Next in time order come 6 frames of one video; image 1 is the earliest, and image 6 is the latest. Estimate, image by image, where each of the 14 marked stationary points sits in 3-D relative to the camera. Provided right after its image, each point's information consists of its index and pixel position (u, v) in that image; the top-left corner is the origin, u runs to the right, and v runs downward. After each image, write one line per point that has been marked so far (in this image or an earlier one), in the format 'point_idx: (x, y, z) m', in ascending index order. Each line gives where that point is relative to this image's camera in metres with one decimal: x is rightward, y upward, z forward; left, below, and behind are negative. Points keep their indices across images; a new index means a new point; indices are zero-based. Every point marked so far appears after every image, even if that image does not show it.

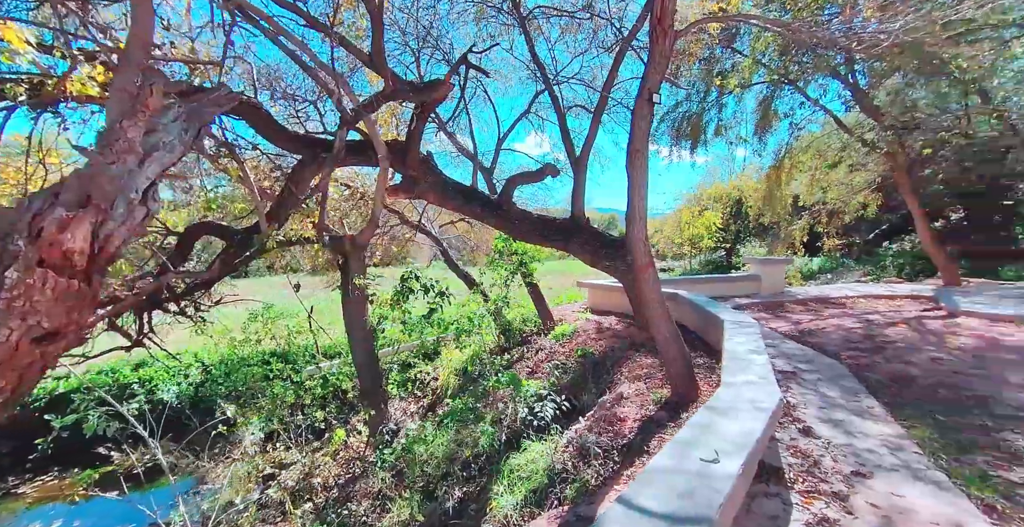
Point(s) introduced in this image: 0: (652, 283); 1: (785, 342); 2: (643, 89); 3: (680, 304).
0: (+1.6, -0.2, +4.0) m
1: (+3.3, -1.0, +4.3) m
2: (+1.4, +1.9, +3.8) m
3: (+2.6, -0.6, +5.6) m
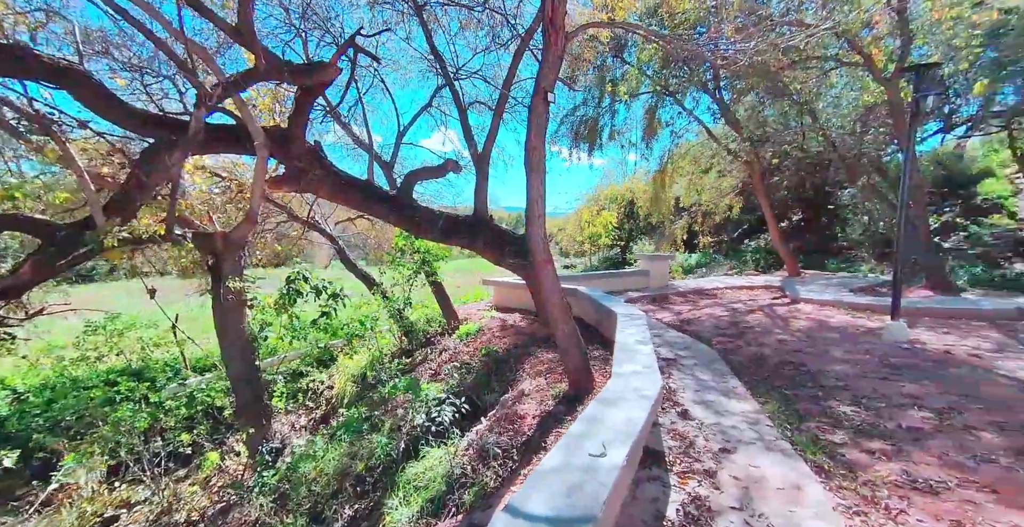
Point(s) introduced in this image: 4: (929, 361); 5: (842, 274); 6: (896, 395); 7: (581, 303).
0: (+0.5, -0.2, +4.1) m
1: (+2.1, -0.9, +4.7) m
2: (+0.3, +1.9, +3.8) m
3: (+1.1, -0.6, +5.8) m
4: (+3.6, -0.9, +3.0) m
5: (+7.4, -0.2, +8.0) m
6: (+2.8, -1.0, +2.6) m
7: (+1.1, -0.6, +5.8) m
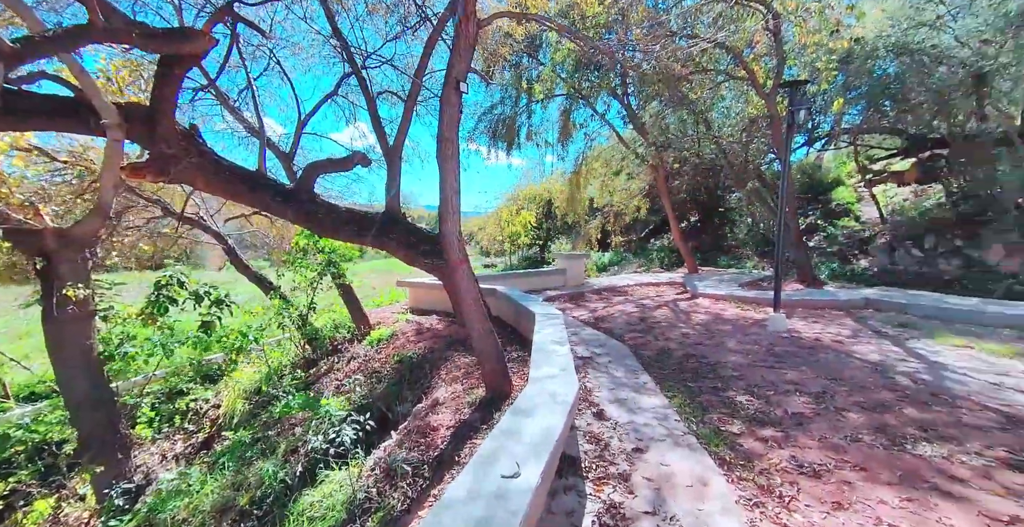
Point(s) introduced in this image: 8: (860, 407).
0: (-0.5, -0.2, +3.8) m
1: (+1.0, -0.9, +4.8) m
2: (-0.6, +1.9, +3.5) m
3: (-0.2, -0.6, +5.6) m
4: (+2.8, -0.8, +3.4) m
5: (+5.5, -0.2, +9.1) m
6: (+2.1, -0.9, +2.8) m
7: (-0.2, -0.6, +5.6) m
8: (+2.3, -0.9, +2.3) m
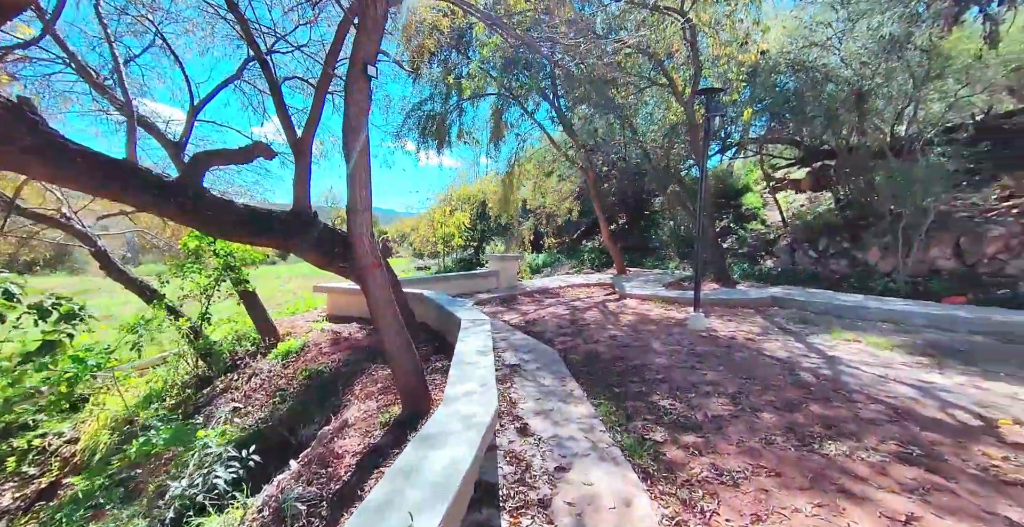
0: (-1.2, -0.2, +3.3) m
1: (0.0, -0.9, +4.6) m
2: (-1.3, +1.9, +3.0) m
3: (-1.2, -0.6, +5.2) m
4: (+2.1, -0.9, +3.5) m
5: (+3.8, -0.2, +9.6) m
6: (+1.5, -0.9, +2.8) m
7: (-1.2, -0.6, +5.2) m
8: (+1.7, -0.9, +2.4) m
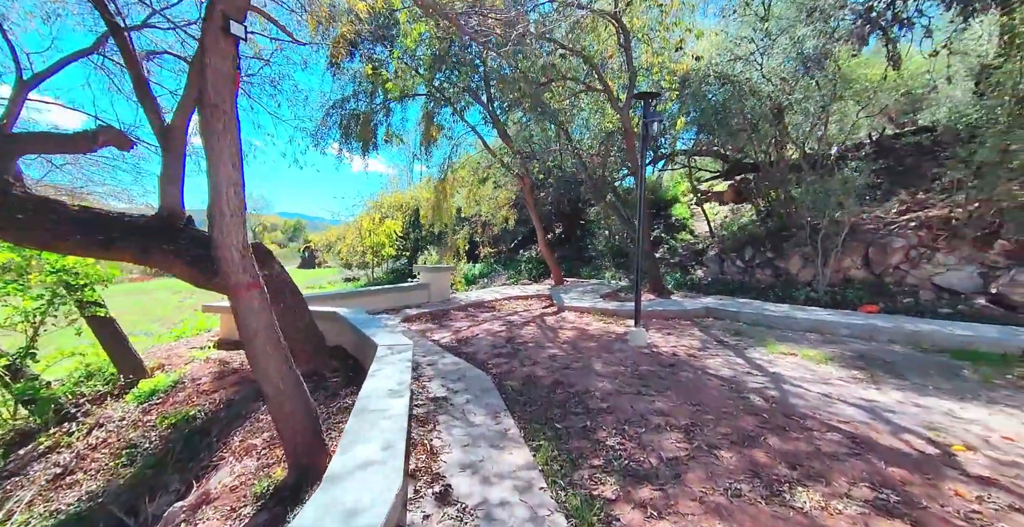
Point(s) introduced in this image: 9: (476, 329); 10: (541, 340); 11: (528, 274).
0: (-1.8, -0.3, +2.6) m
1: (-0.8, -1.1, +4.0) m
2: (-1.9, +1.7, +2.3) m
3: (-2.1, -0.8, +4.4) m
4: (+1.4, -1.0, +3.3) m
5: (+2.1, -0.5, +9.5) m
6: (+1.0, -1.0, +2.5) m
7: (-2.1, -0.8, +4.4) m
8: (+1.3, -1.0, +2.1) m
9: (-0.5, -0.9, +5.1) m
10: (+0.4, -1.0, +4.6) m
11: (+0.6, -0.3, +11.4) m
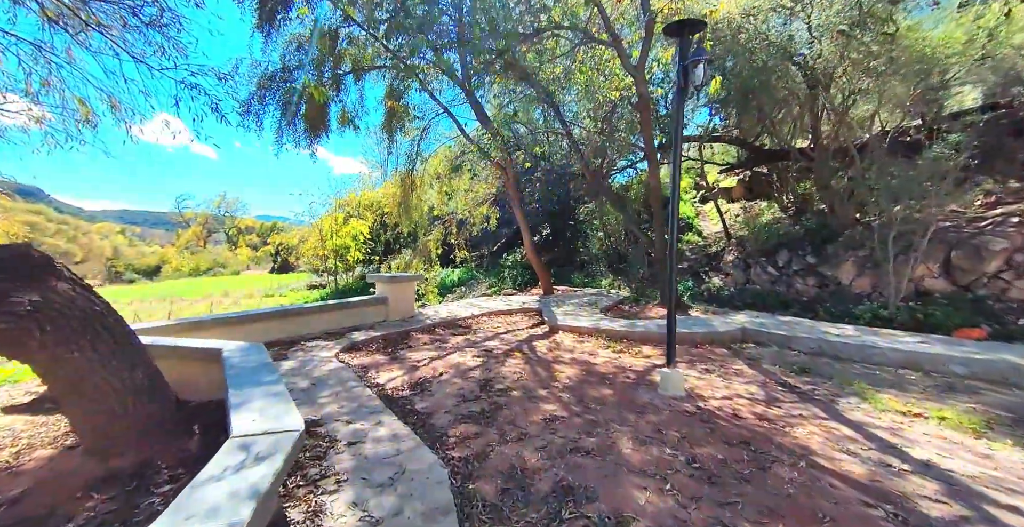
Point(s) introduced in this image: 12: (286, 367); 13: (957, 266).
0: (-2.0, -0.4, +1.1) m
1: (-0.9, -1.1, +2.5) m
2: (-2.0, +1.7, +0.9) m
3: (-2.3, -0.9, +2.9) m
4: (+1.3, -1.0, +1.9) m
5: (+1.7, -0.6, +8.2) m
6: (+0.9, -1.1, +1.1) m
7: (-2.3, -0.9, +2.9) m
8: (+1.2, -1.1, +0.7) m
9: (-0.7, -1.0, +3.7) m
10: (+0.2, -1.1, +3.2) m
11: (+0.1, -0.5, +10.1) m
12: (-2.1, -1.0, +3.3) m
13: (+5.6, 0.0, +4.6) m
